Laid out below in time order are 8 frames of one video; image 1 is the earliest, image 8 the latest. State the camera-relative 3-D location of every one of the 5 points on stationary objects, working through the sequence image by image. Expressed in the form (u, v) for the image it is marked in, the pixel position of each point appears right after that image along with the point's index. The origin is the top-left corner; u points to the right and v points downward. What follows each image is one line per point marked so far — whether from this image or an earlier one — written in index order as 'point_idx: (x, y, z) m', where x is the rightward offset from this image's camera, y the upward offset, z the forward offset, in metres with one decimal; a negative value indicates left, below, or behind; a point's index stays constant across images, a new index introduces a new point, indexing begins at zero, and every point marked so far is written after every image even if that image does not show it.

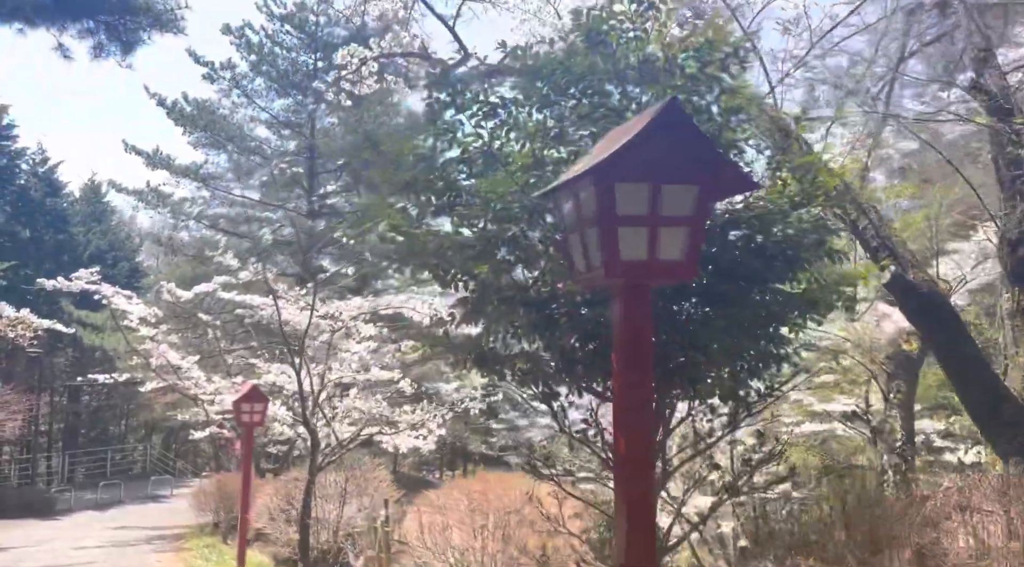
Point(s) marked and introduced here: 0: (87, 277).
0: (-6.4, +0.1, +13.2) m
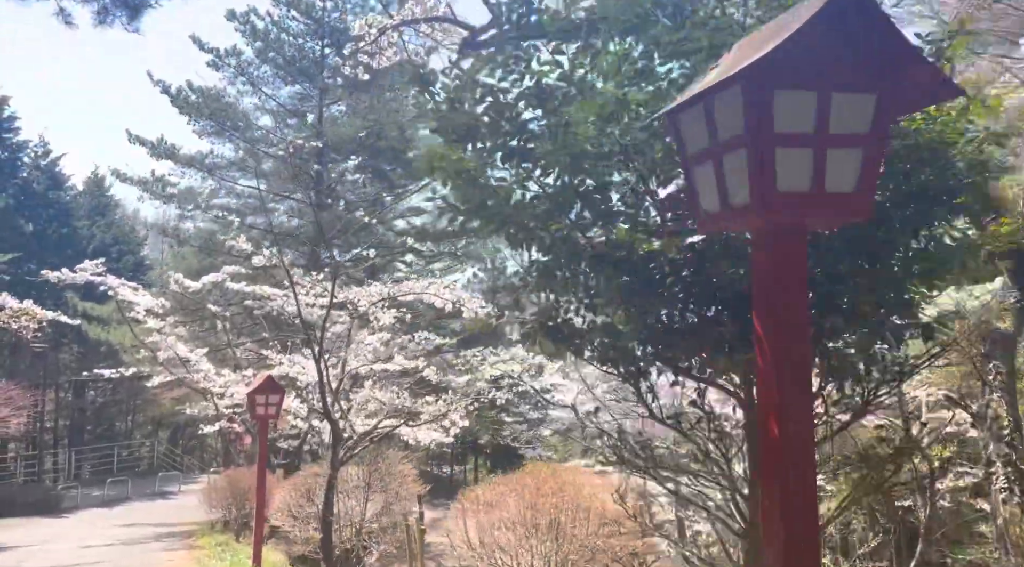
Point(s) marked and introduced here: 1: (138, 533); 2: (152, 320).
0: (-6.2, +0.2, +12.9) m
1: (-5.4, -3.6, +12.6) m
2: (-5.1, -0.5, +12.5) m
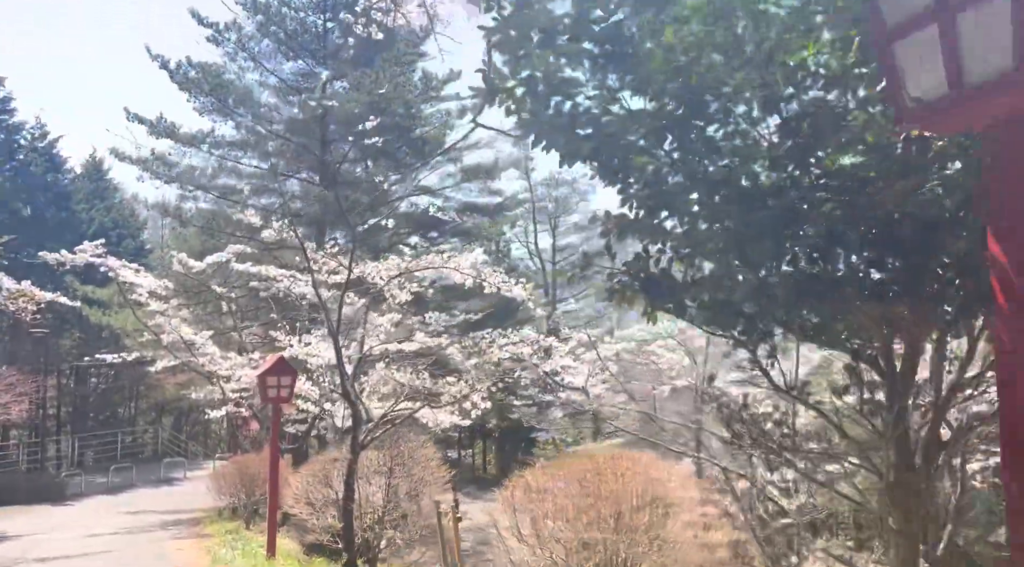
0: (-6.0, +0.5, +12.5) m
1: (-5.1, -3.3, +12.3) m
2: (-4.9, -0.2, +12.1) m
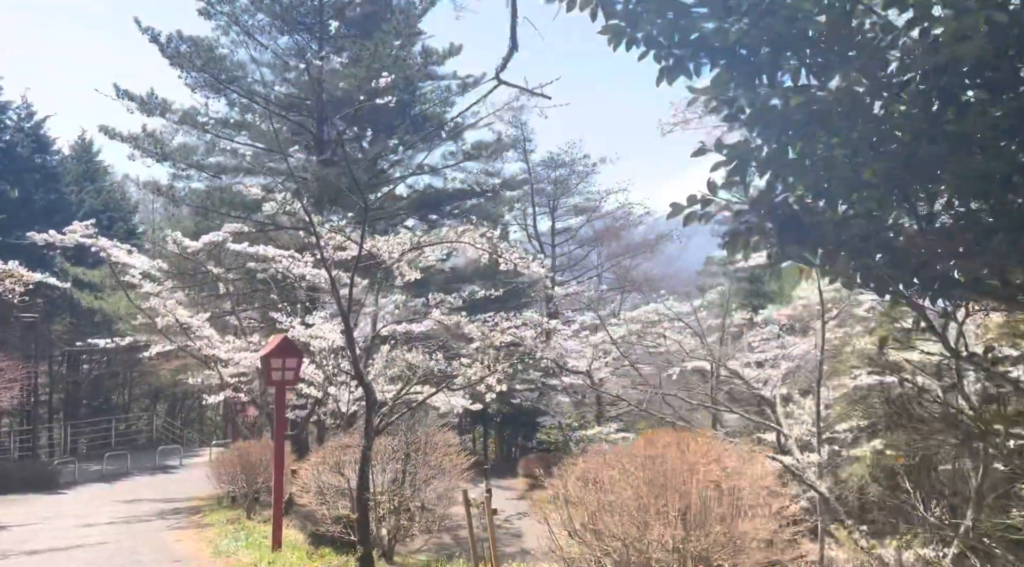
0: (-5.9, +0.7, +12.0) m
1: (-5.0, -3.1, +11.9) m
2: (-4.8, 0.0, +11.7) m
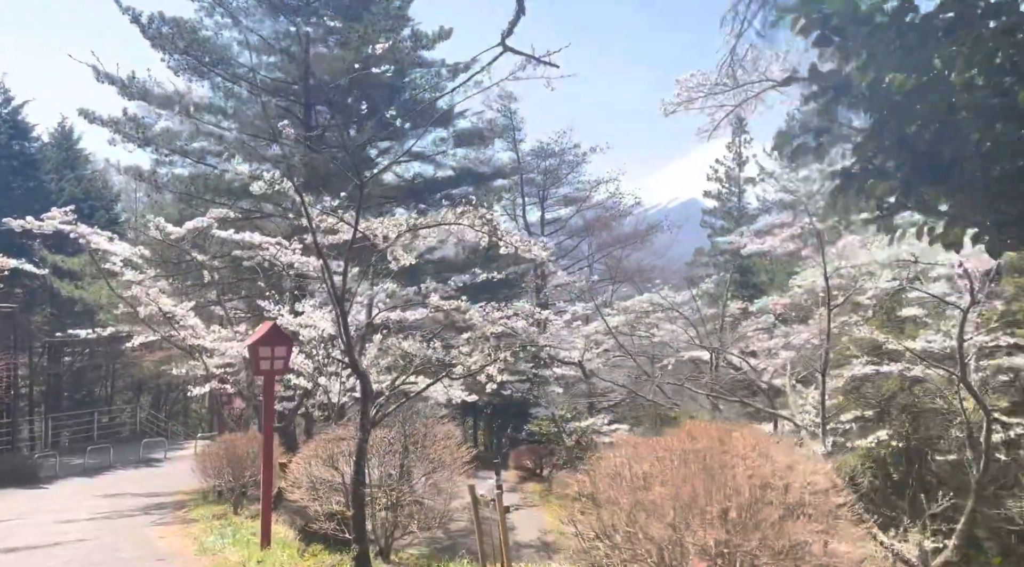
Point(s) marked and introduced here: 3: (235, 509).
0: (-6.0, +0.9, +11.6) m
1: (-5.1, -2.9, +11.6) m
2: (-4.9, +0.2, +11.3) m
3: (-3.2, -2.6, +10.2) m
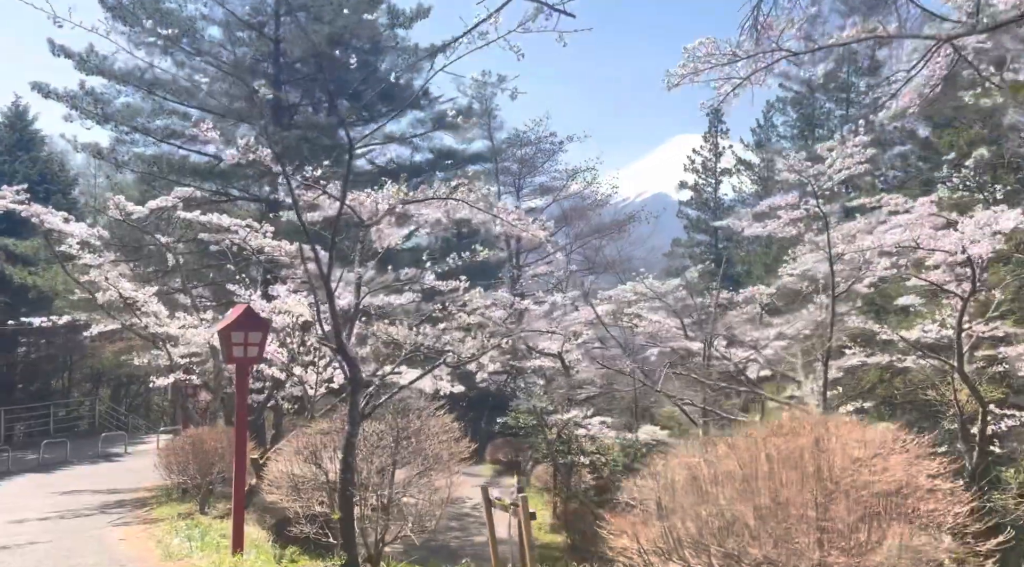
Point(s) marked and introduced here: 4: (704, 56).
0: (-6.2, +1.1, +10.9) m
1: (-5.4, -2.7, +10.9) m
2: (-5.1, +0.3, +10.6) m
3: (-3.4, -2.5, +9.7) m
4: (+1.4, +1.7, +6.5) m
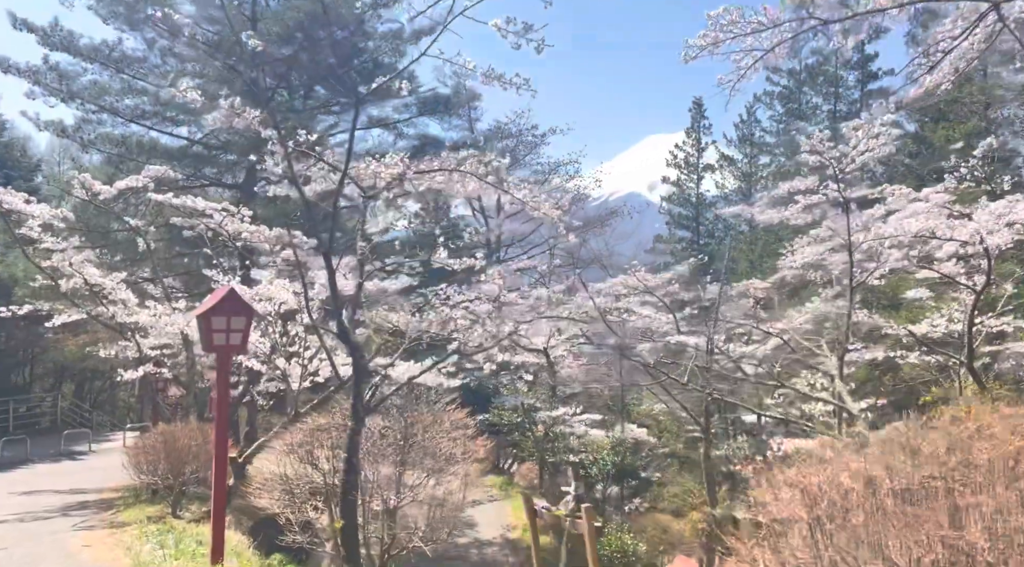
0: (-6.3, +1.2, +10.2) m
1: (-5.5, -2.6, +10.2) m
2: (-5.2, +0.5, +9.9) m
3: (-3.5, -2.3, +9.0) m
4: (+1.5, +1.8, +6.0) m
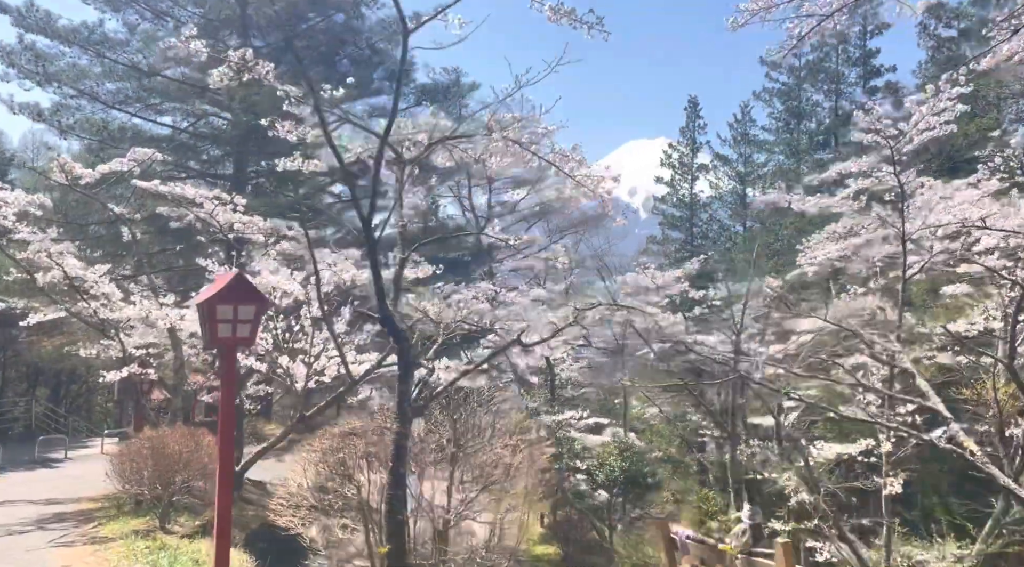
0: (-6.2, +1.3, +9.4) m
1: (-5.4, -2.5, +9.5) m
2: (-5.1, +0.6, +9.2) m
3: (-3.4, -2.3, +8.3) m
4: (+1.7, +1.9, +5.5) m
